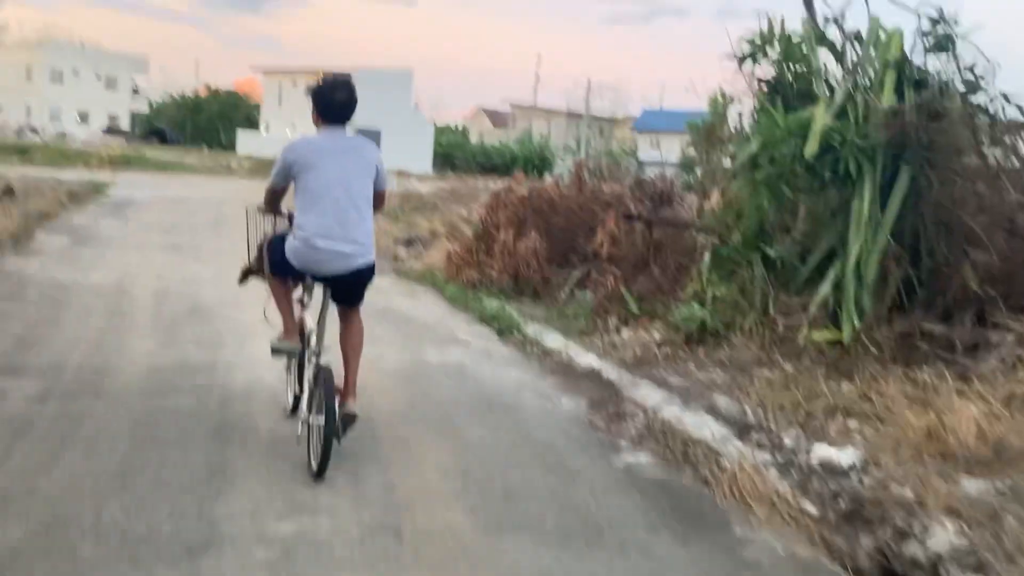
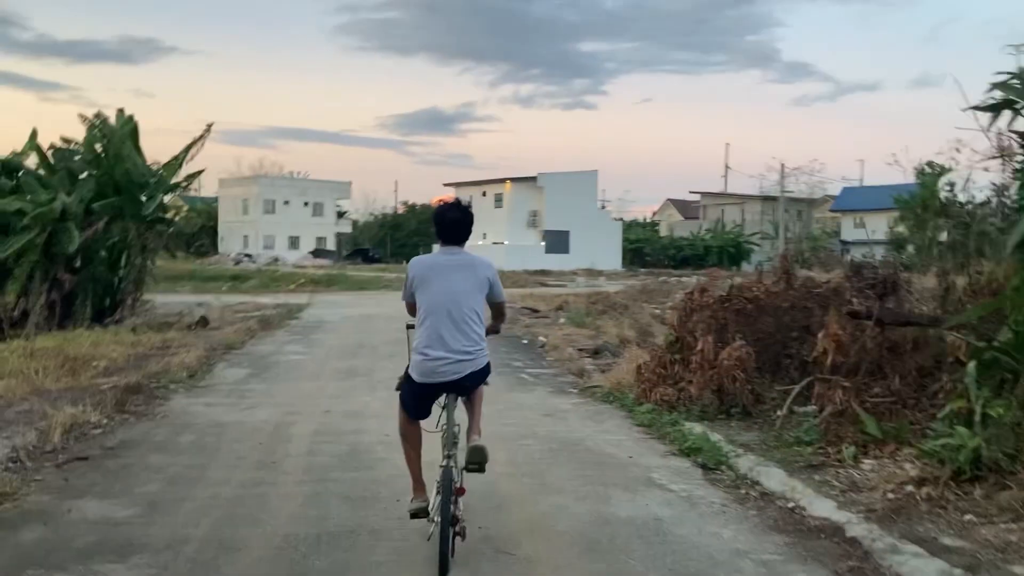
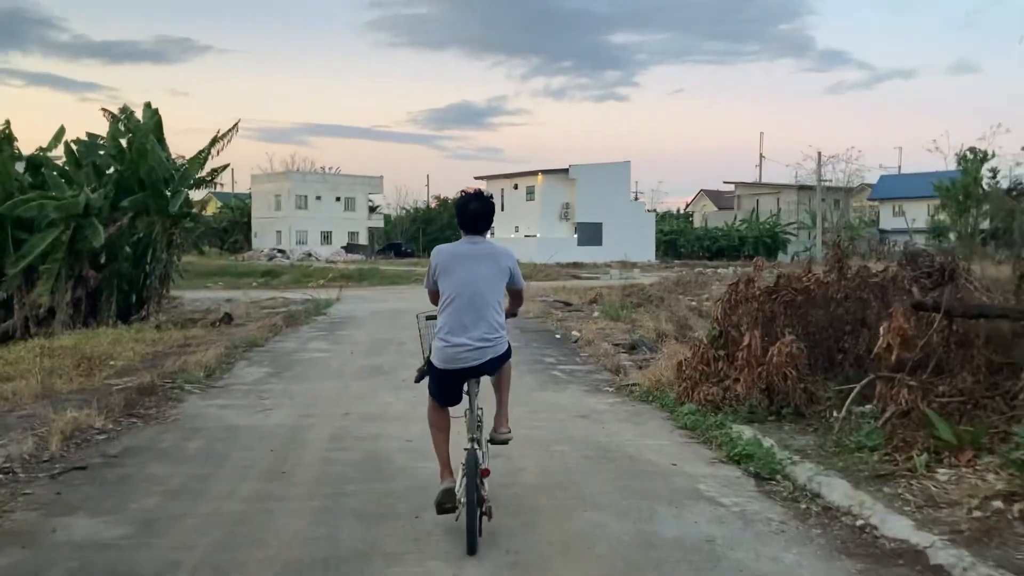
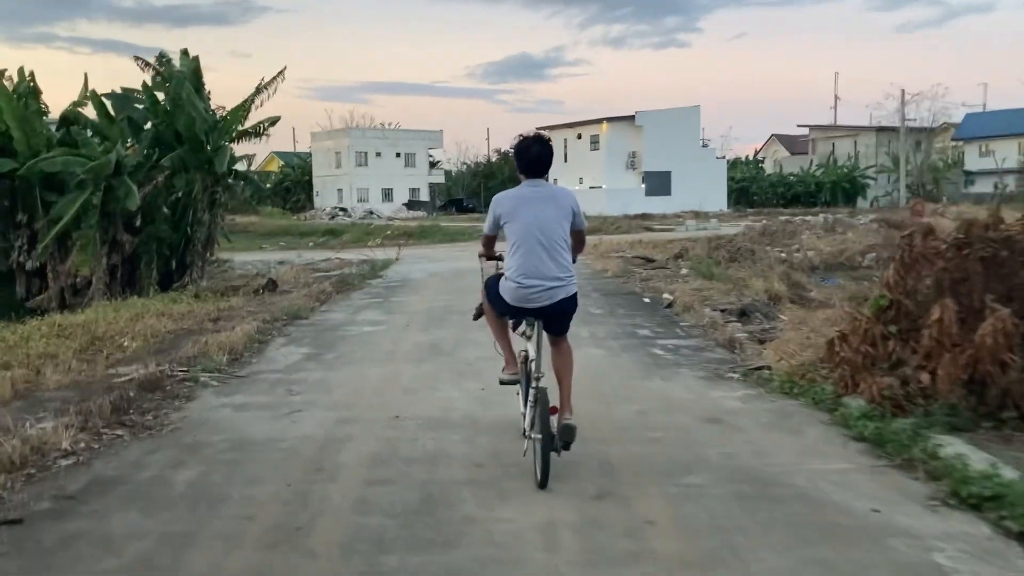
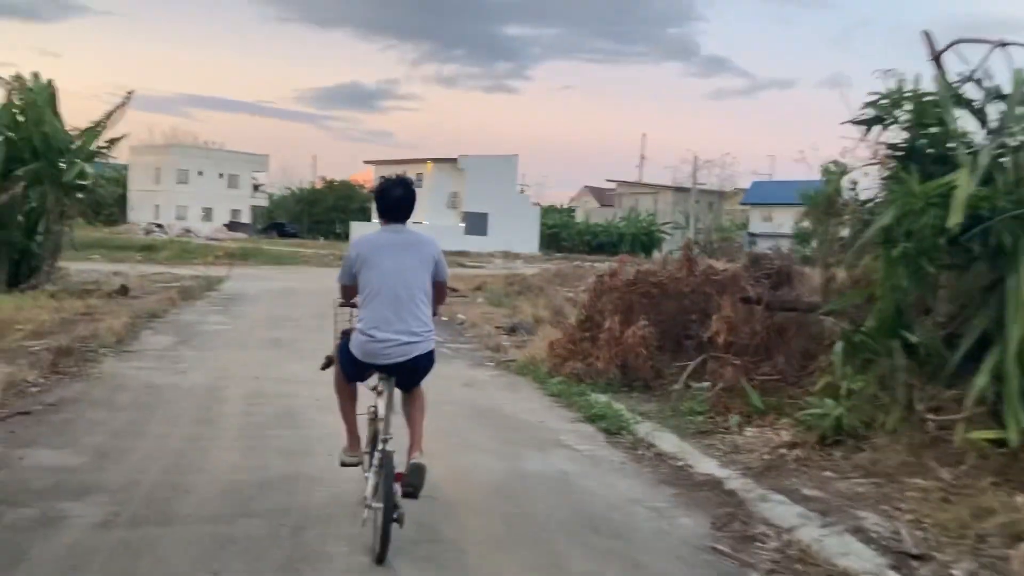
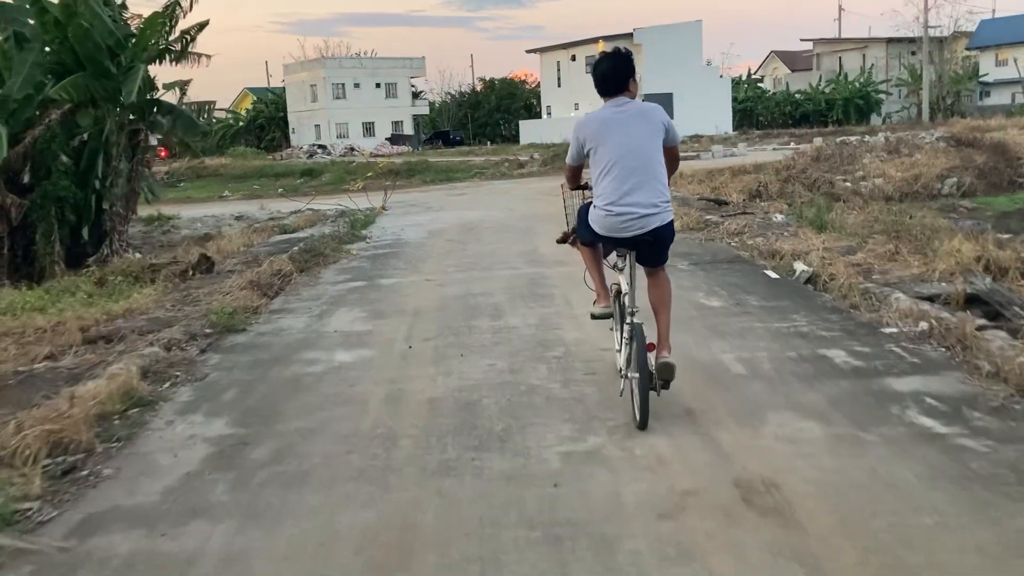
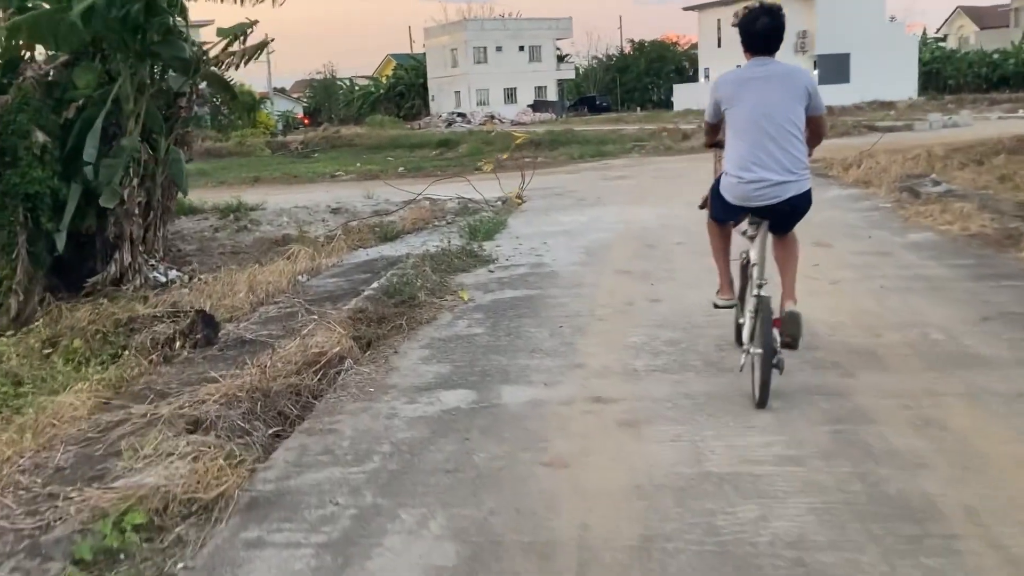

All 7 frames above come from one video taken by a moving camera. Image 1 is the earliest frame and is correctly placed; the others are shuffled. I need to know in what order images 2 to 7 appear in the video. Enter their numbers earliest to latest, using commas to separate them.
5, 2, 3, 4, 6, 7
